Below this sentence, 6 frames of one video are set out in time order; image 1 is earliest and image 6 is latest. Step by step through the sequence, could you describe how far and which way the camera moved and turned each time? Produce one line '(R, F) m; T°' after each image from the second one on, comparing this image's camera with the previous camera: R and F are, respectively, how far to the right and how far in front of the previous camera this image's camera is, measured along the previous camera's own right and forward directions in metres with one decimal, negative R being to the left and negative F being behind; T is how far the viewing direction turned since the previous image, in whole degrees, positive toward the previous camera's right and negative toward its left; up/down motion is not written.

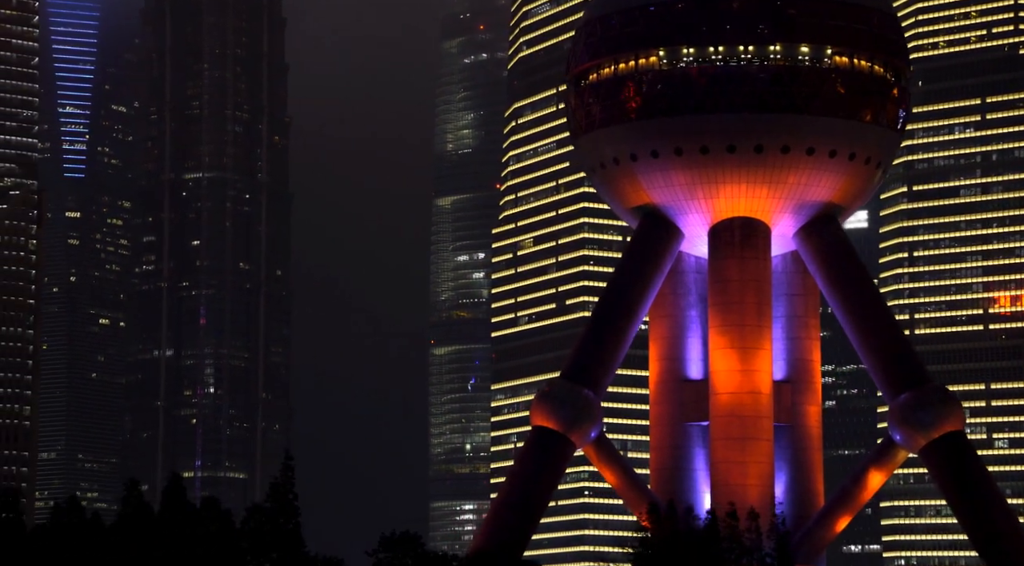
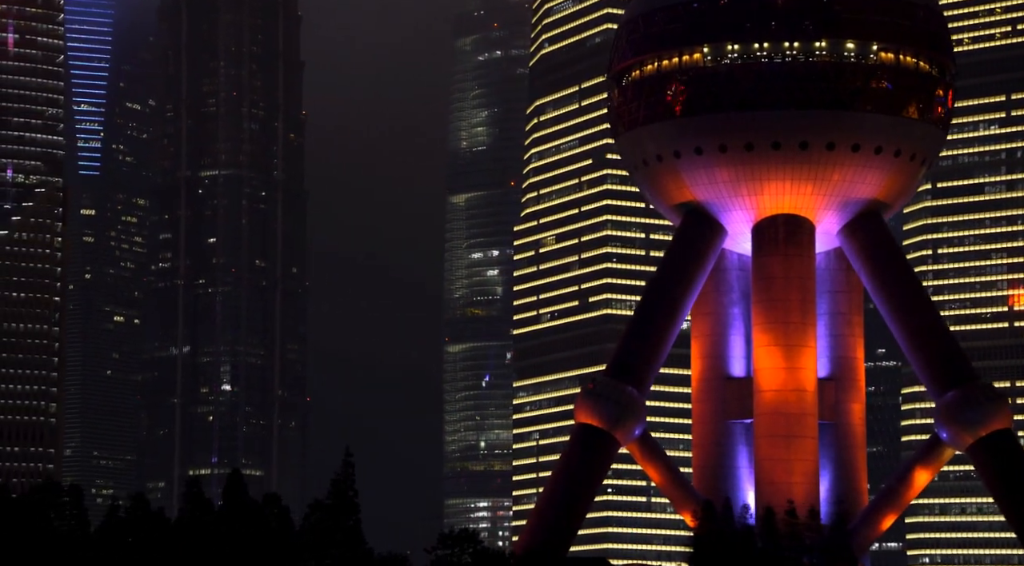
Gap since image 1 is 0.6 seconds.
(-1.1, 0.0) m; -1°
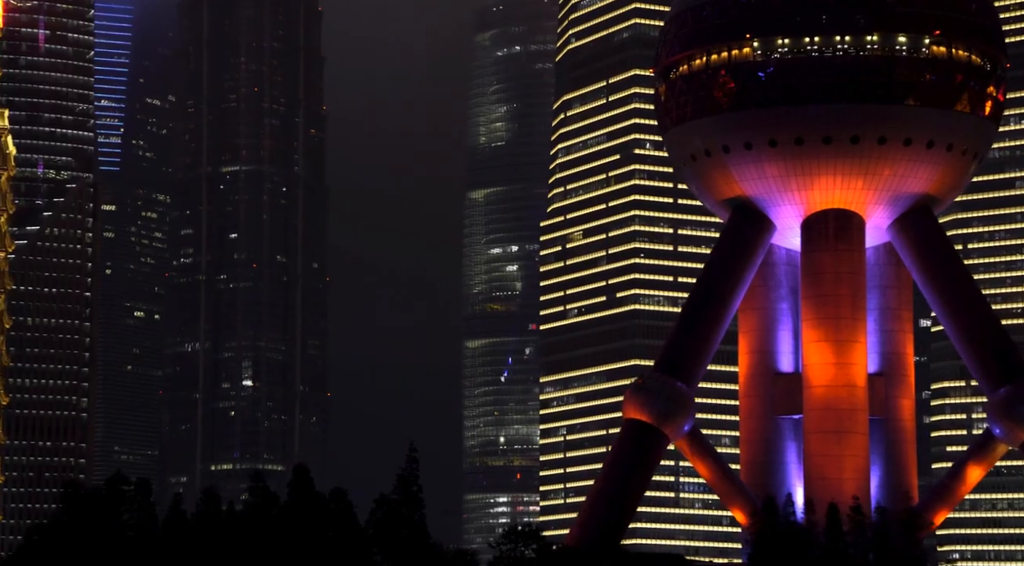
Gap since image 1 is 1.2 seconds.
(-1.1, +0.1) m; -1°
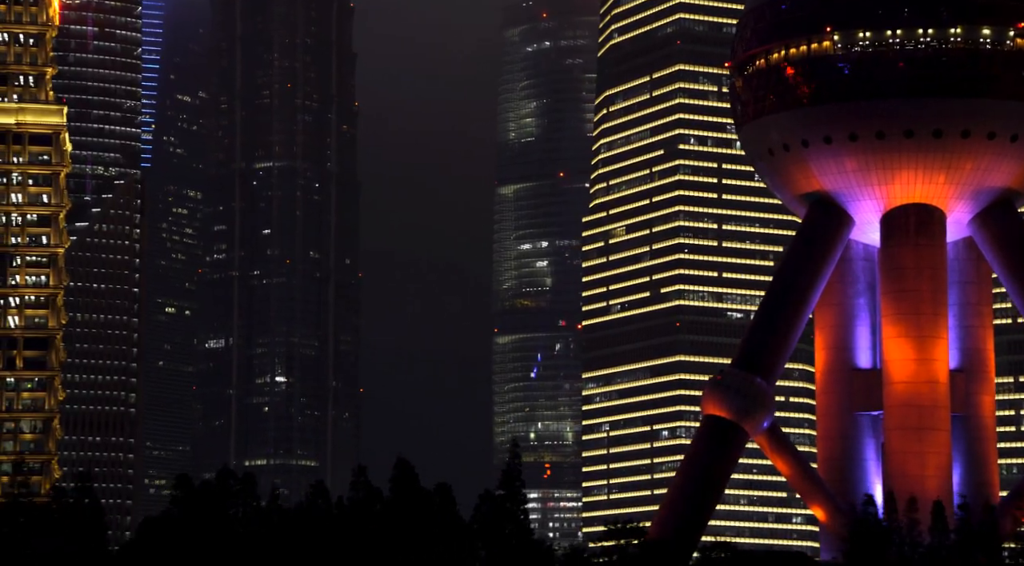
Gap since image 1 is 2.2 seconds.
(-1.8, +0.2) m; -1°
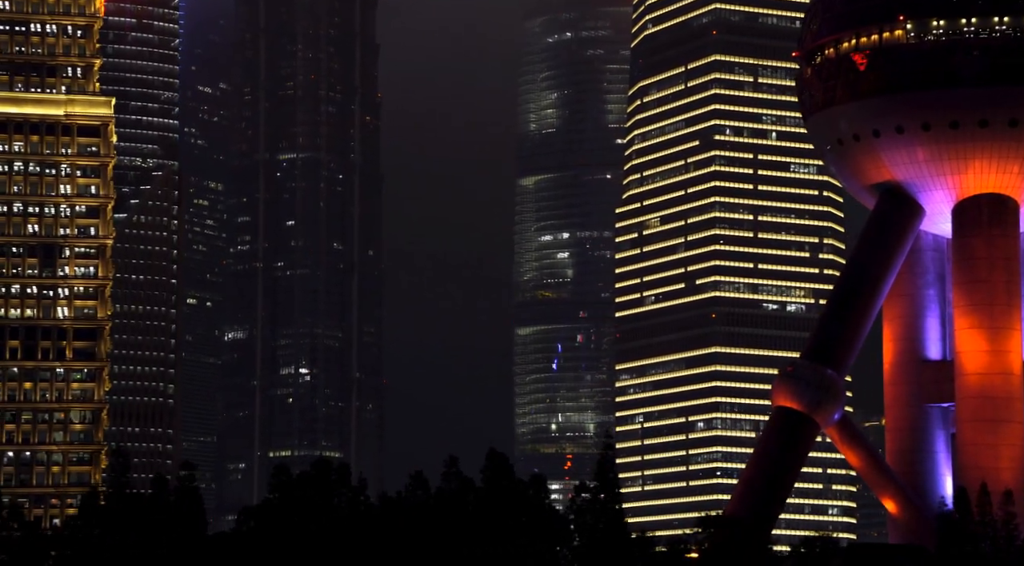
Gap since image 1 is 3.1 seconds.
(-1.7, +0.2) m; -1°
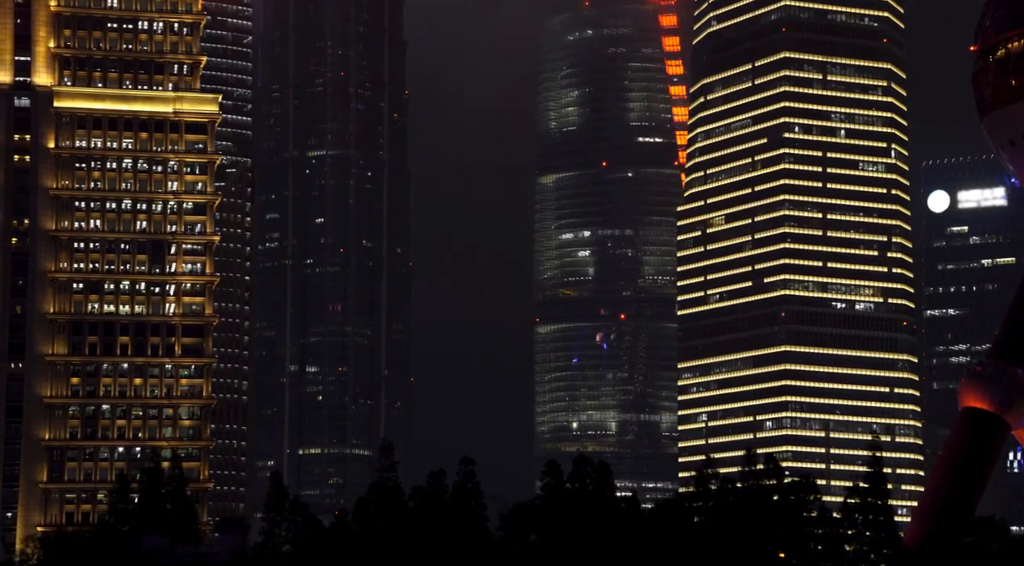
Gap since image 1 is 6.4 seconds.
(-5.8, +1.0) m; -2°
